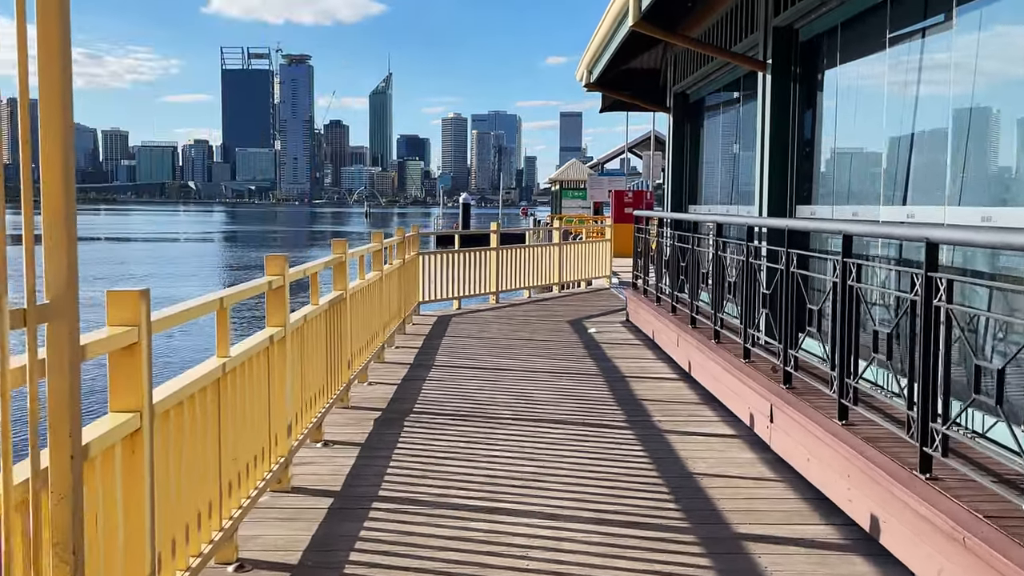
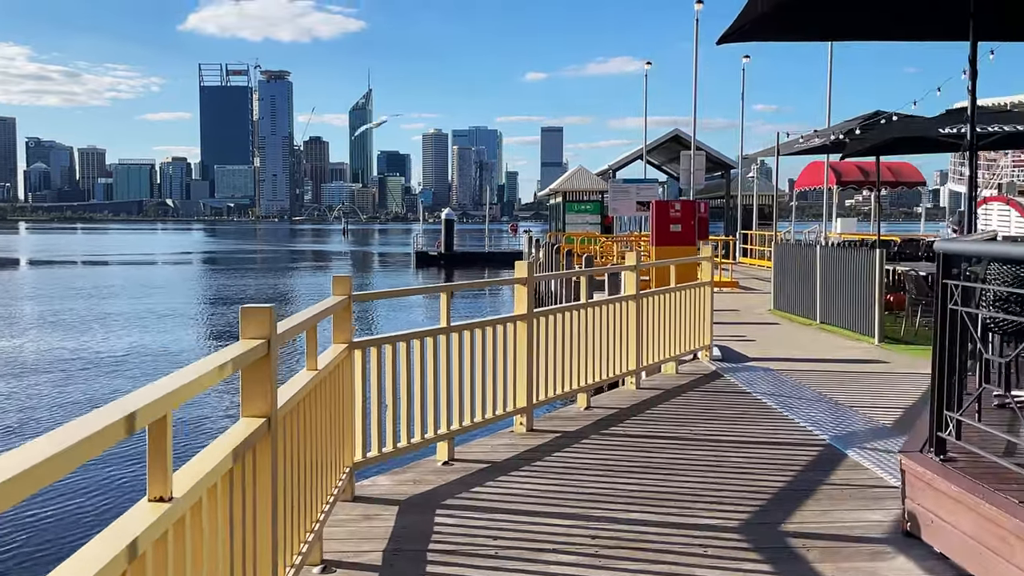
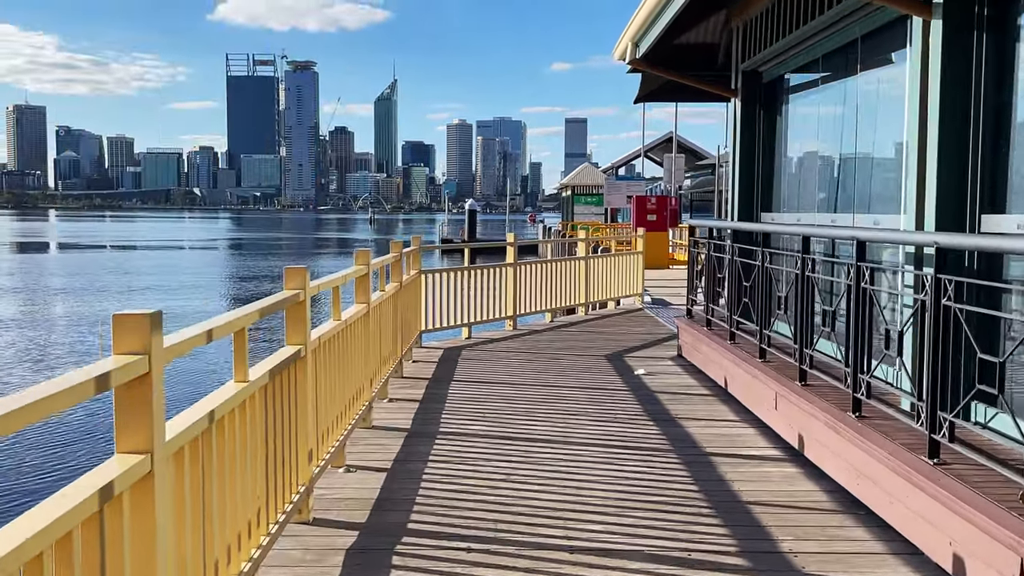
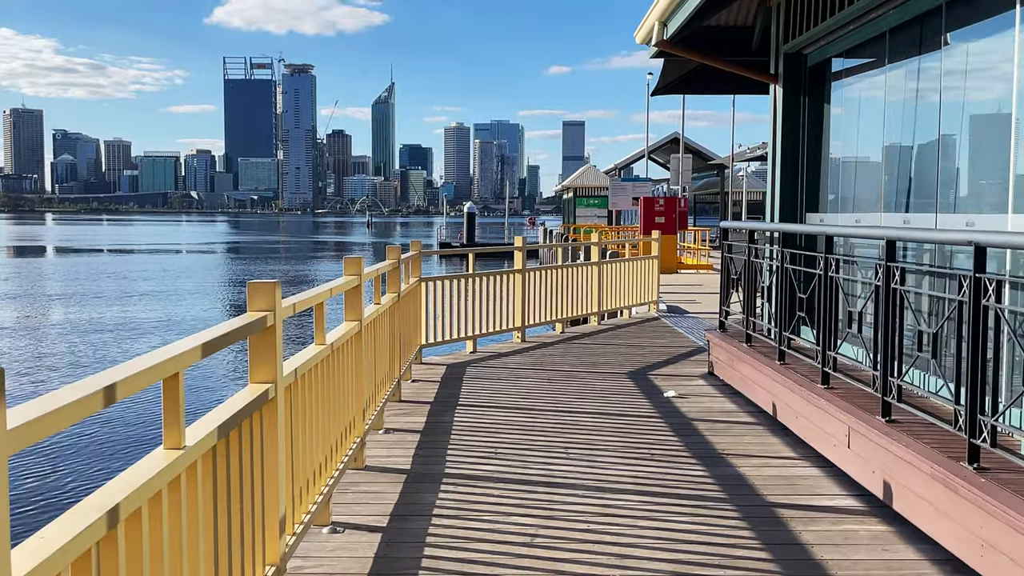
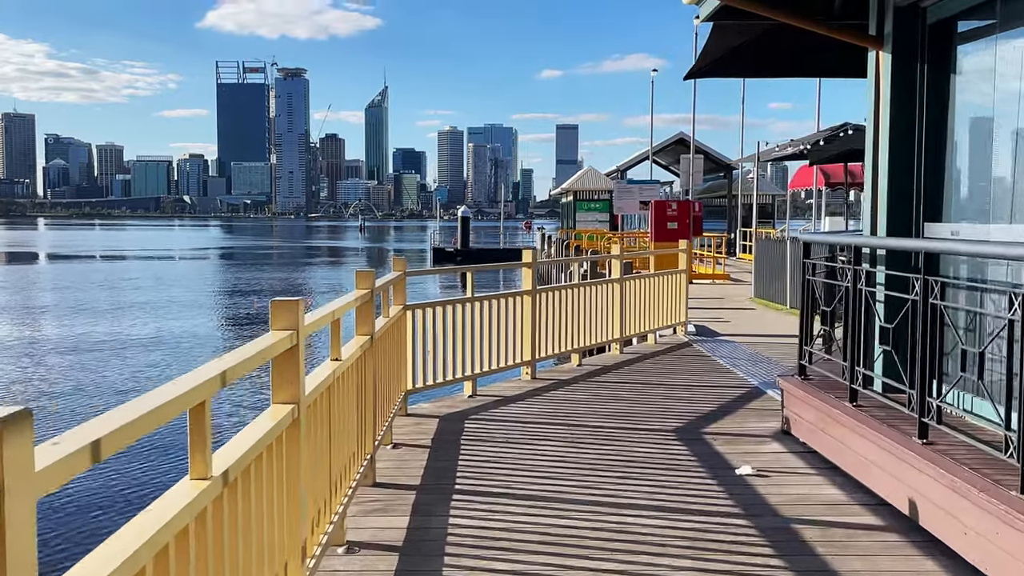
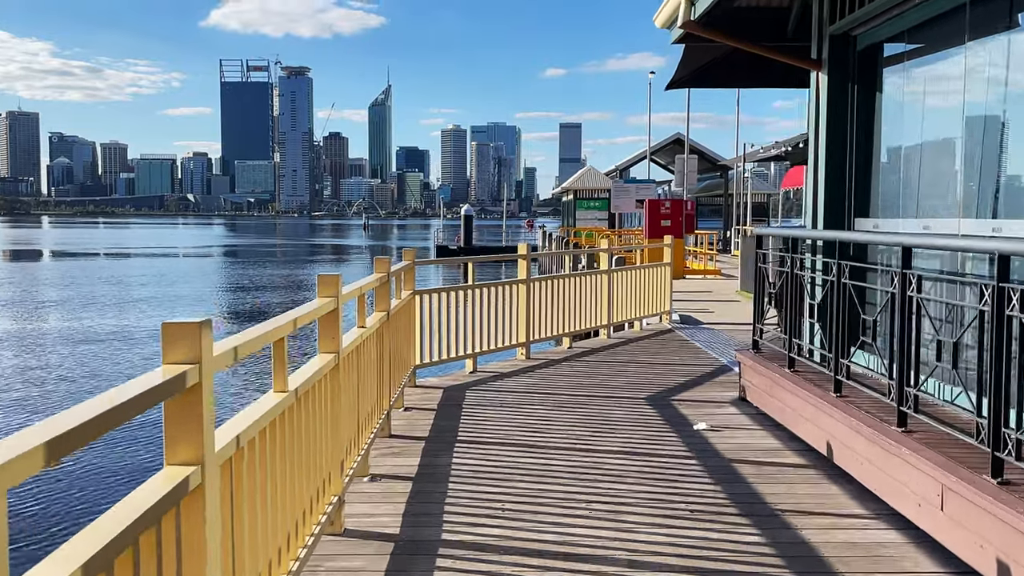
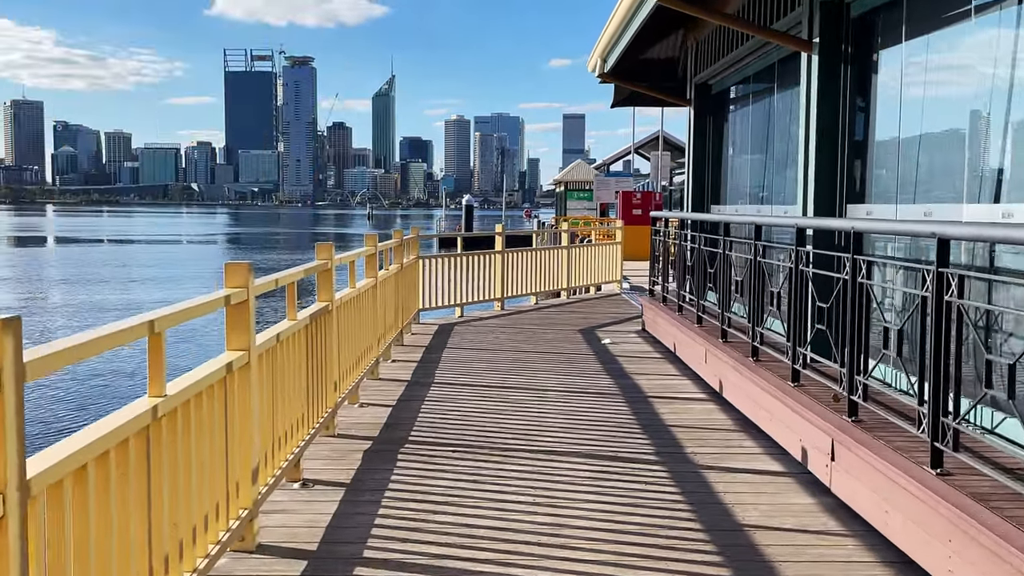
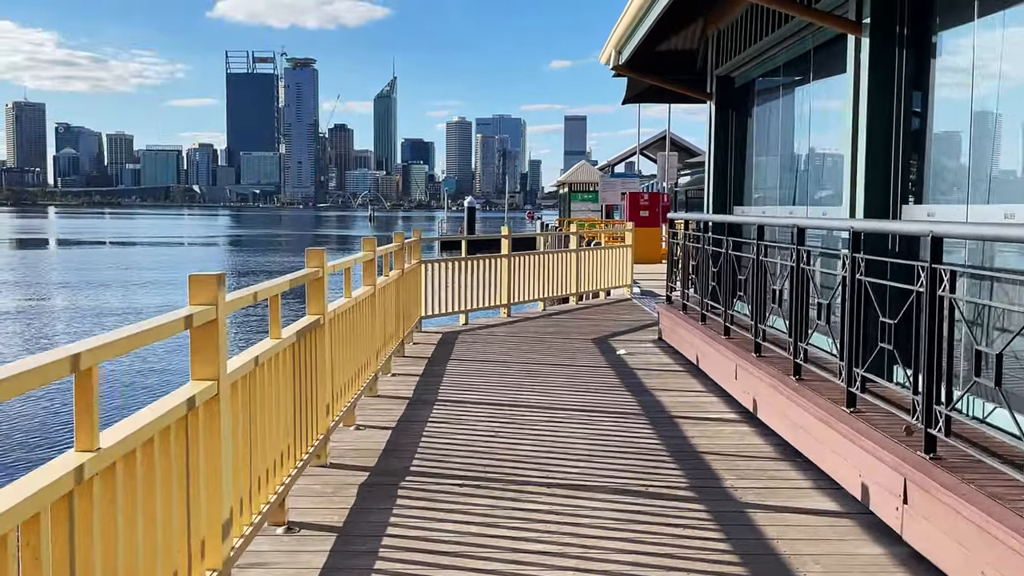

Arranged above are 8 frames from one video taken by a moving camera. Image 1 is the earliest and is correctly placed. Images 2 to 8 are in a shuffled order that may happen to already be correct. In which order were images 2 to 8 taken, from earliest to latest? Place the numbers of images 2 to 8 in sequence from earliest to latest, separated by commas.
7, 8, 3, 4, 6, 5, 2
